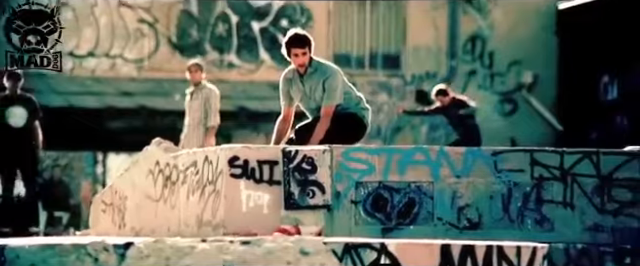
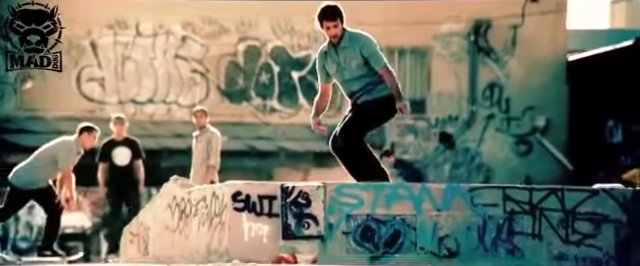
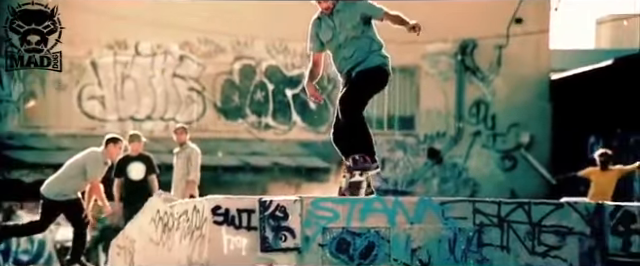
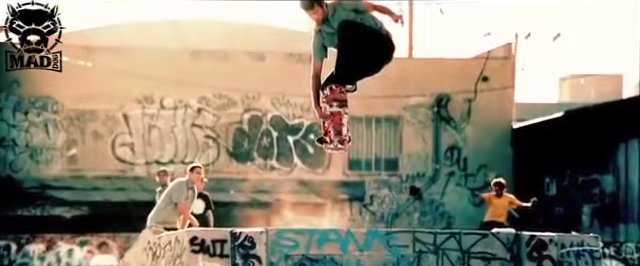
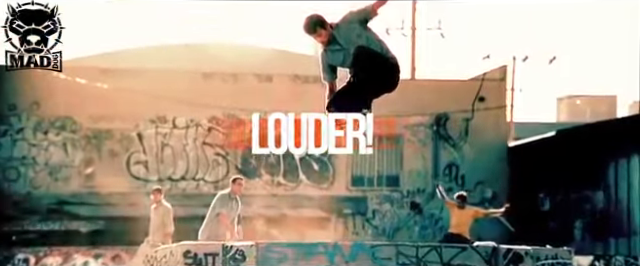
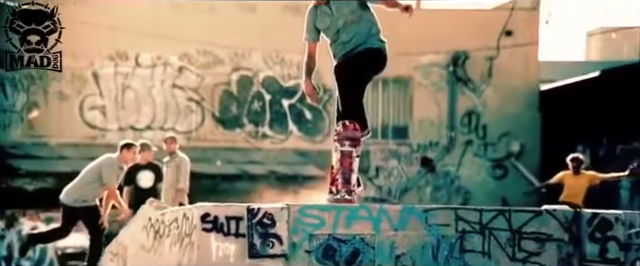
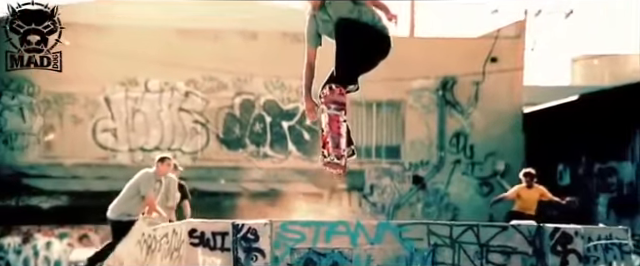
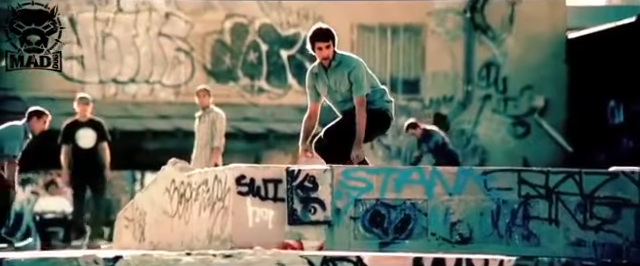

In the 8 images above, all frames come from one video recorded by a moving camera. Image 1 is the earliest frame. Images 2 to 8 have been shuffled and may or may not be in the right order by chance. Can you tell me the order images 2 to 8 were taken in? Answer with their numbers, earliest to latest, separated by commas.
8, 2, 3, 6, 7, 4, 5
